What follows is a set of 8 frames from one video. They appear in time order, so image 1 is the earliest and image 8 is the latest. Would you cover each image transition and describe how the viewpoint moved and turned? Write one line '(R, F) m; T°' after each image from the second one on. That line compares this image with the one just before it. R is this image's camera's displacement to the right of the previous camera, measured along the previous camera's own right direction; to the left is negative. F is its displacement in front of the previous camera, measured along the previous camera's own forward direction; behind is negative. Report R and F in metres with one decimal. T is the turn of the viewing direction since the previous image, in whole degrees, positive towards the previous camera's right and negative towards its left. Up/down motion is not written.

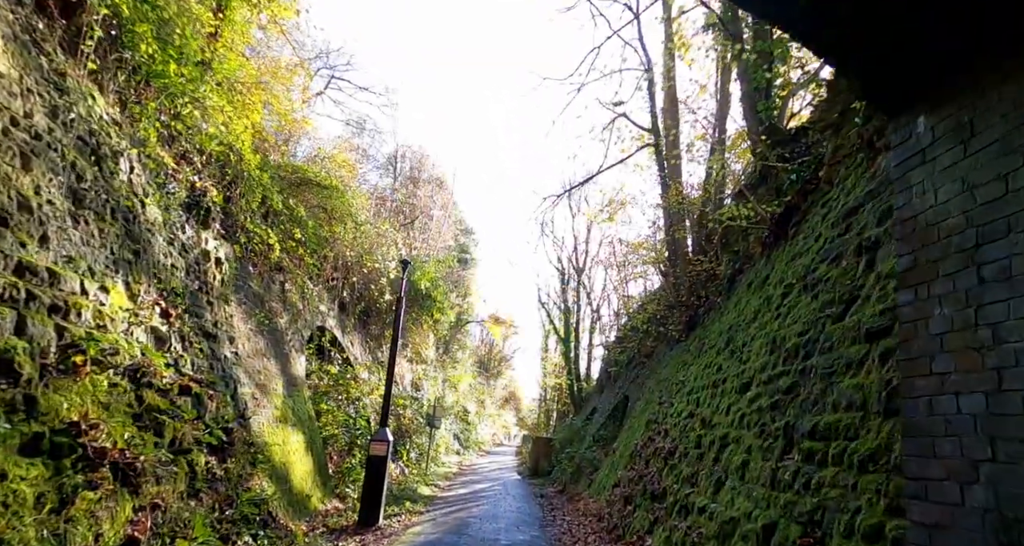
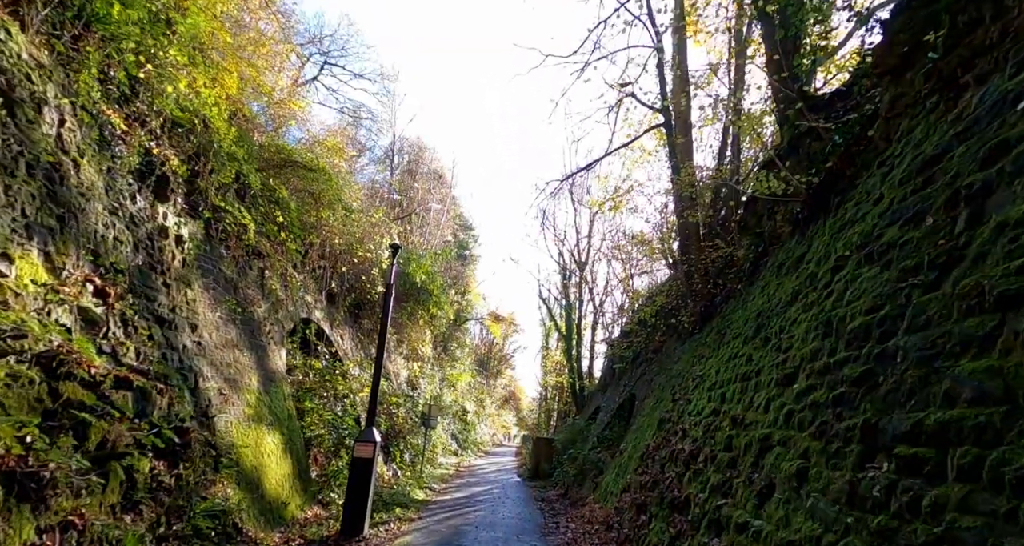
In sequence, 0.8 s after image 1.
(0.0, +0.9) m; 0°
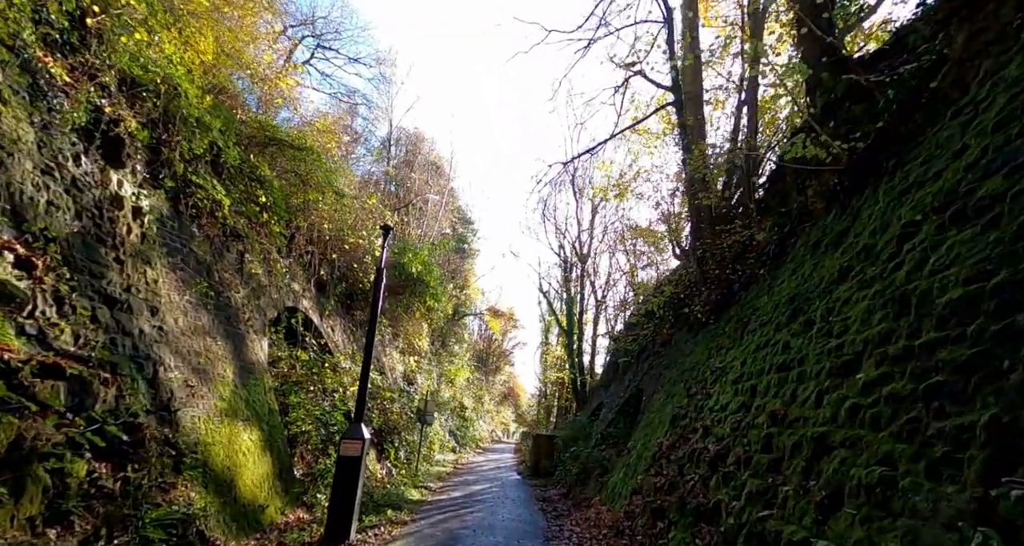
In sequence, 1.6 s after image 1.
(0.0, +0.8) m; 0°
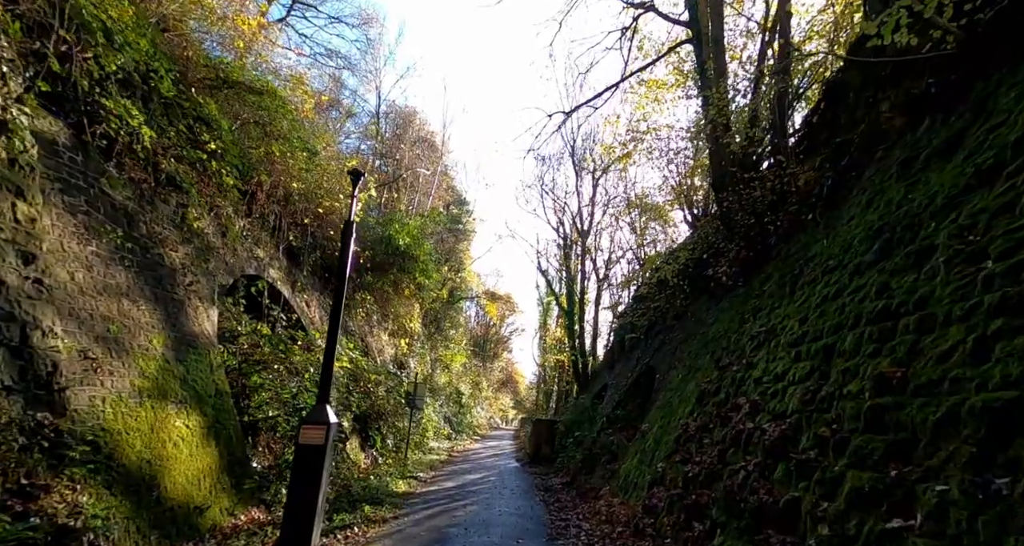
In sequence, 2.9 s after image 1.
(0.0, +1.5) m; 0°
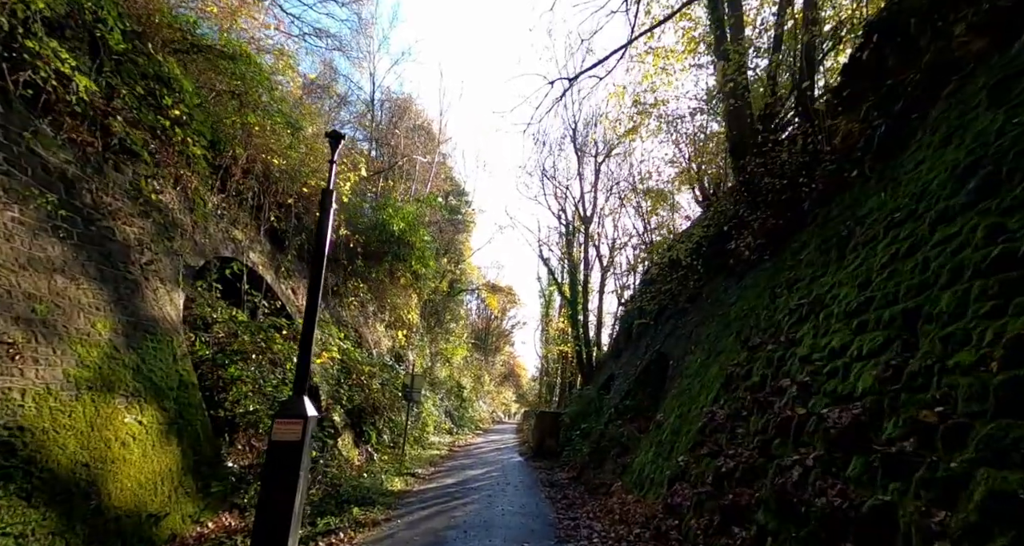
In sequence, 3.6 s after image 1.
(0.0, +0.9) m; 0°
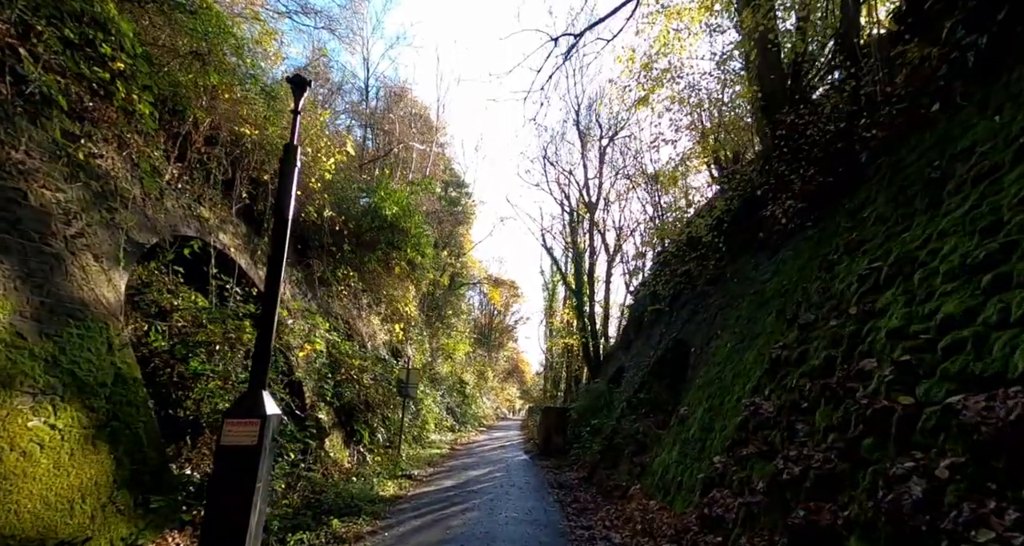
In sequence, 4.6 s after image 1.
(0.0, +1.1) m; 0°
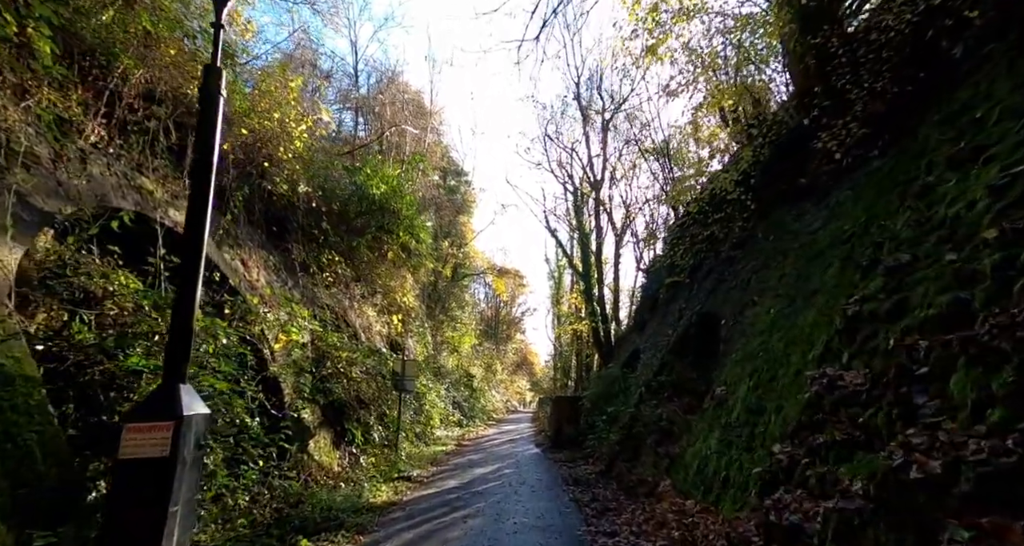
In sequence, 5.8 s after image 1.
(+0.1, +1.3) m; -1°
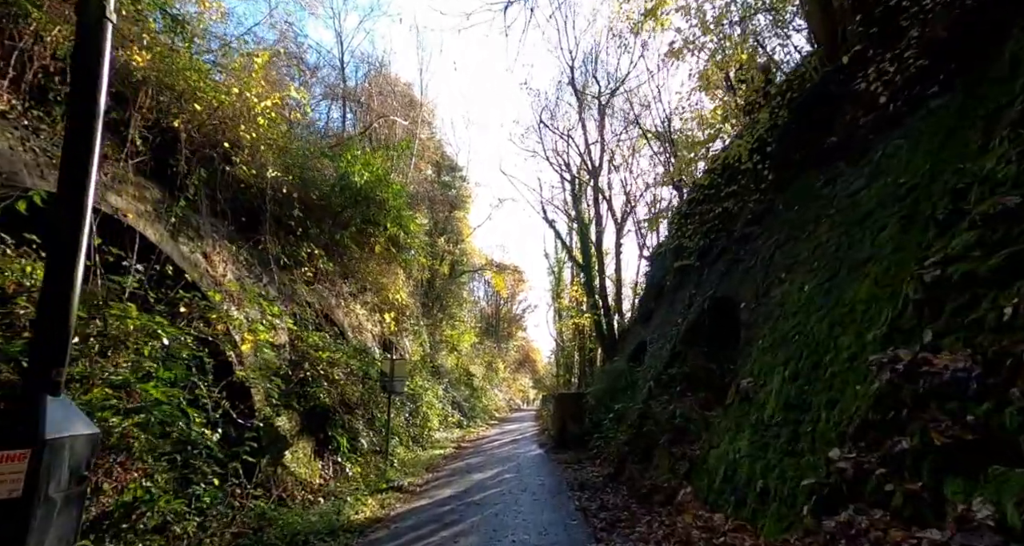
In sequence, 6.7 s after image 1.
(+0.1, +1.0) m; 0°
